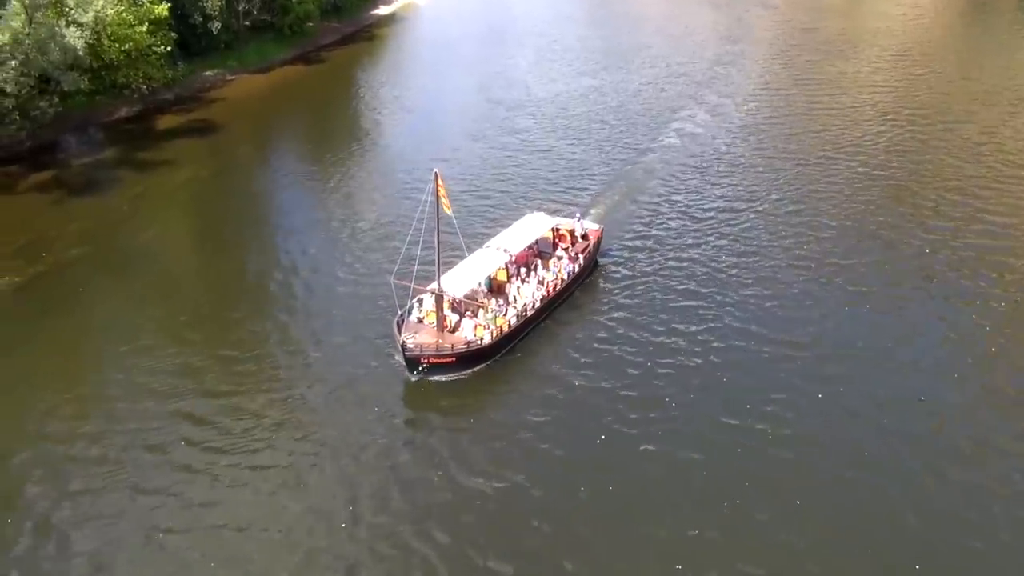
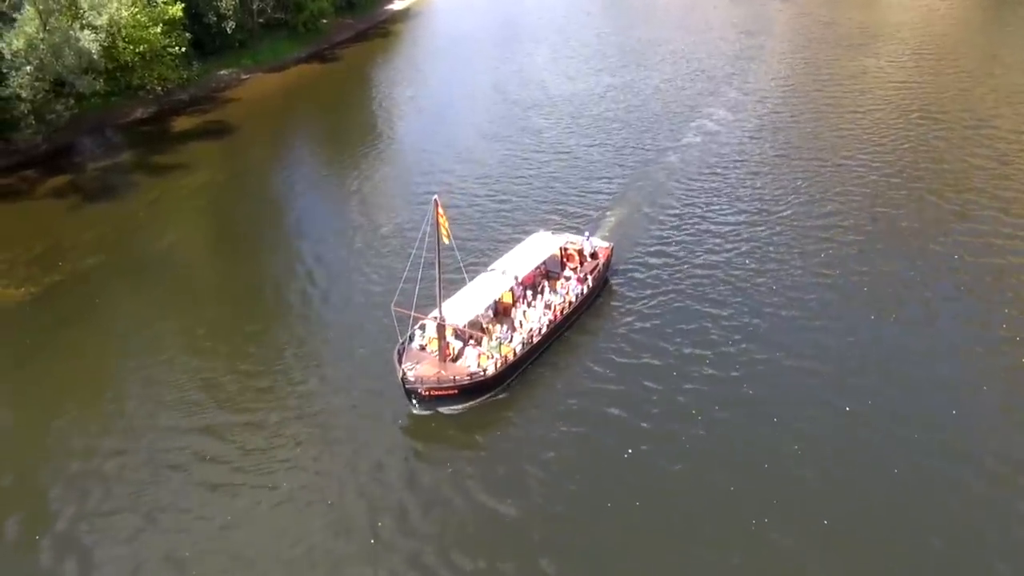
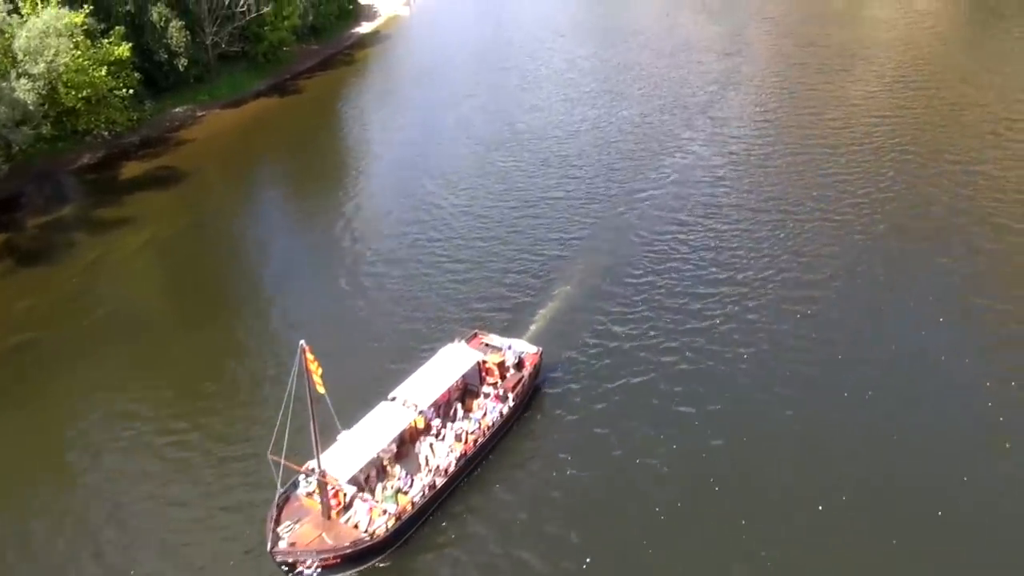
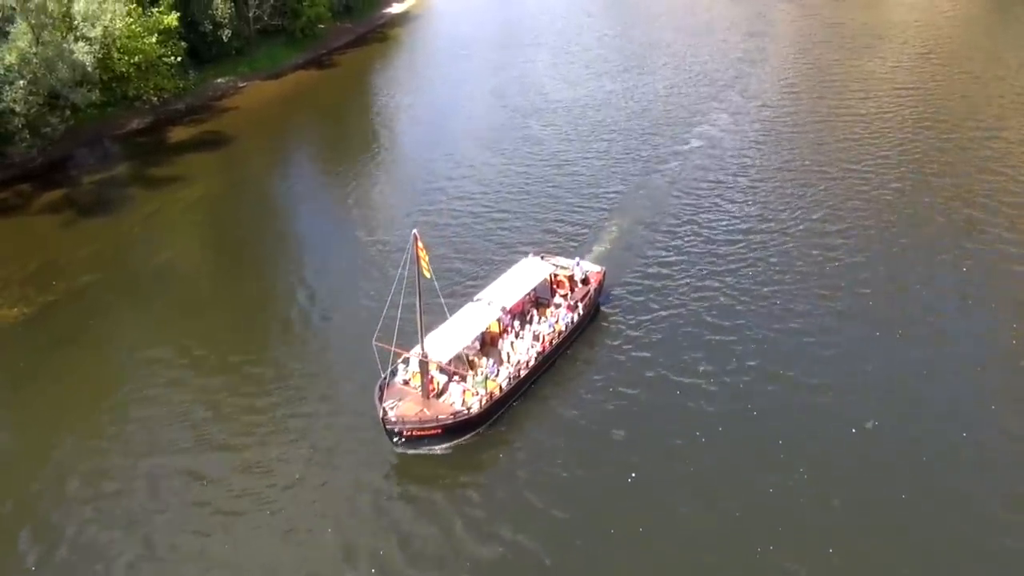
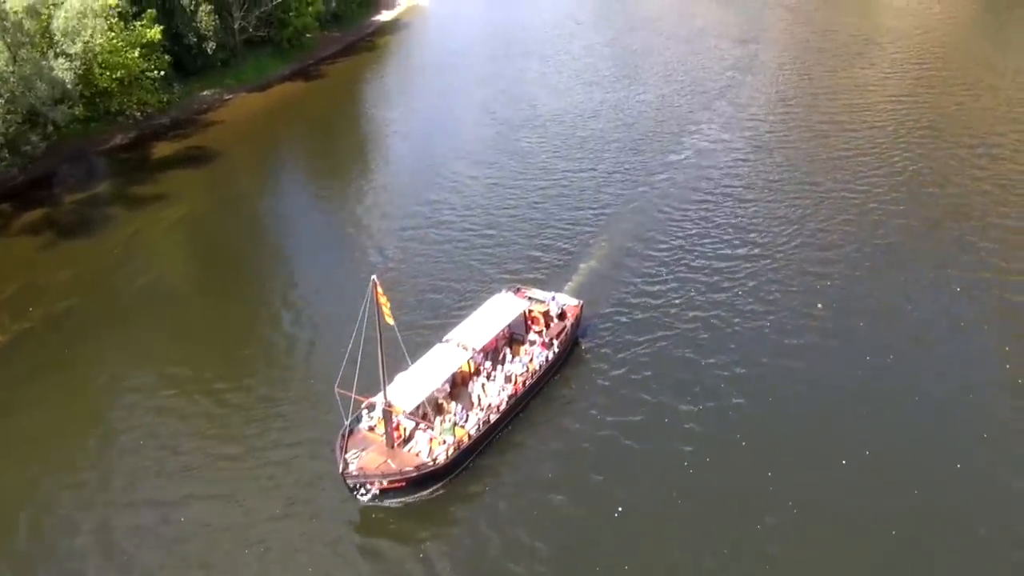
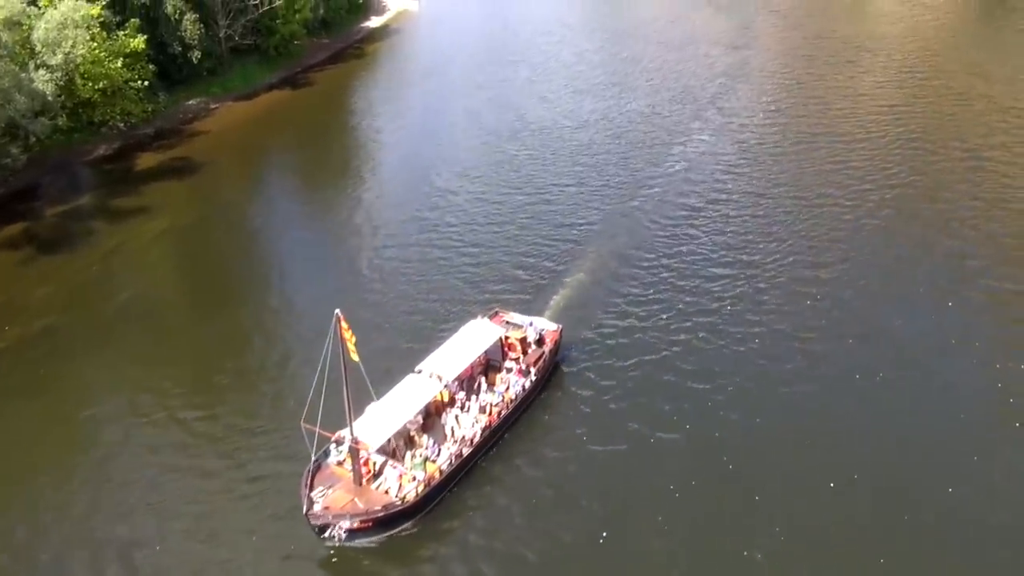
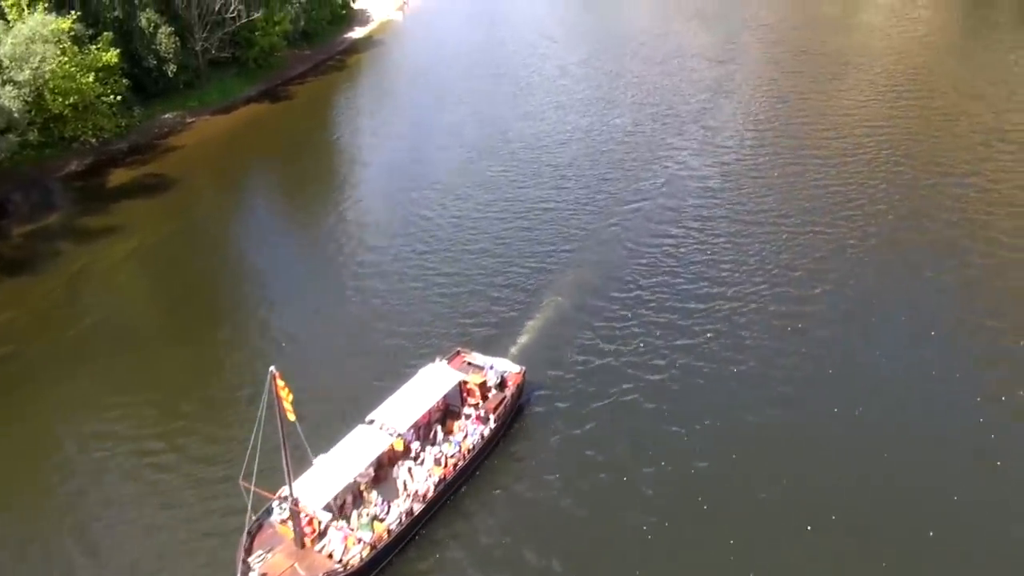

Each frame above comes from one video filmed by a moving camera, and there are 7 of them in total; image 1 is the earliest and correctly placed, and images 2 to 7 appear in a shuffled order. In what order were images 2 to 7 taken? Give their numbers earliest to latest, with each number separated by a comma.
2, 4, 5, 6, 3, 7
